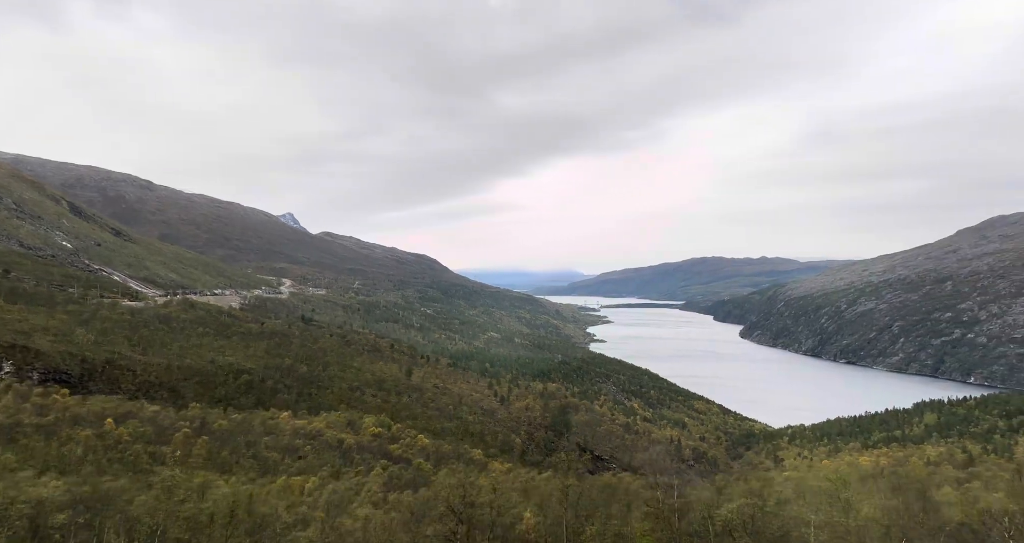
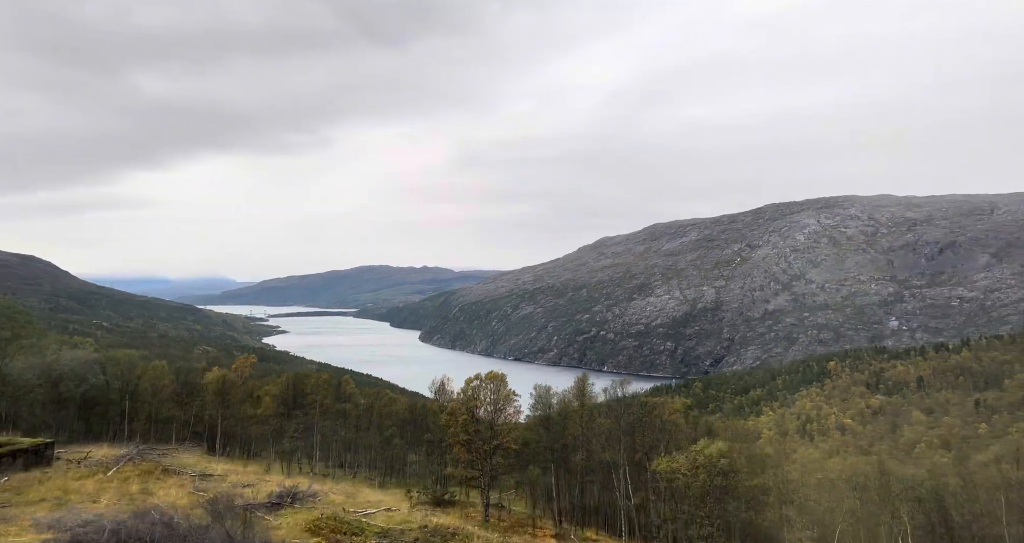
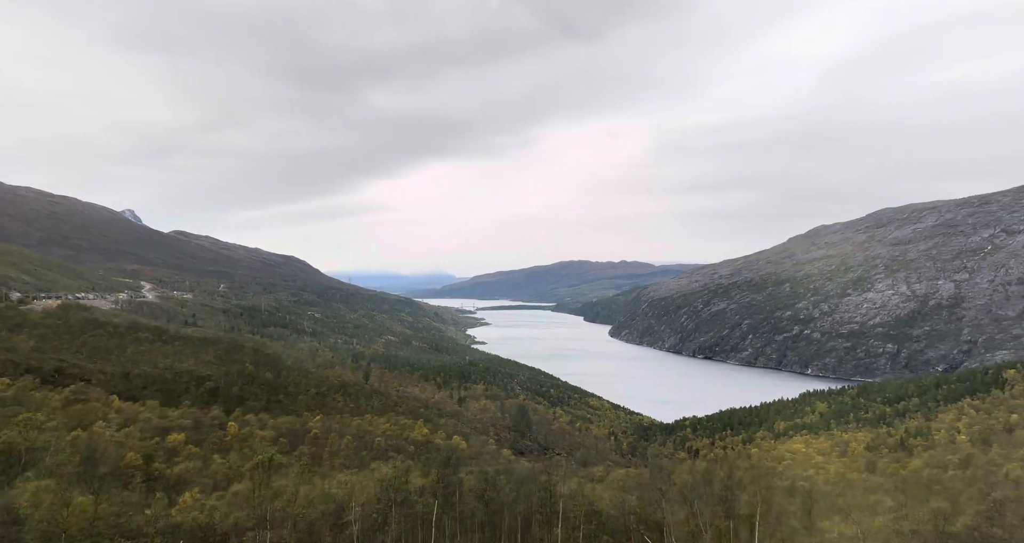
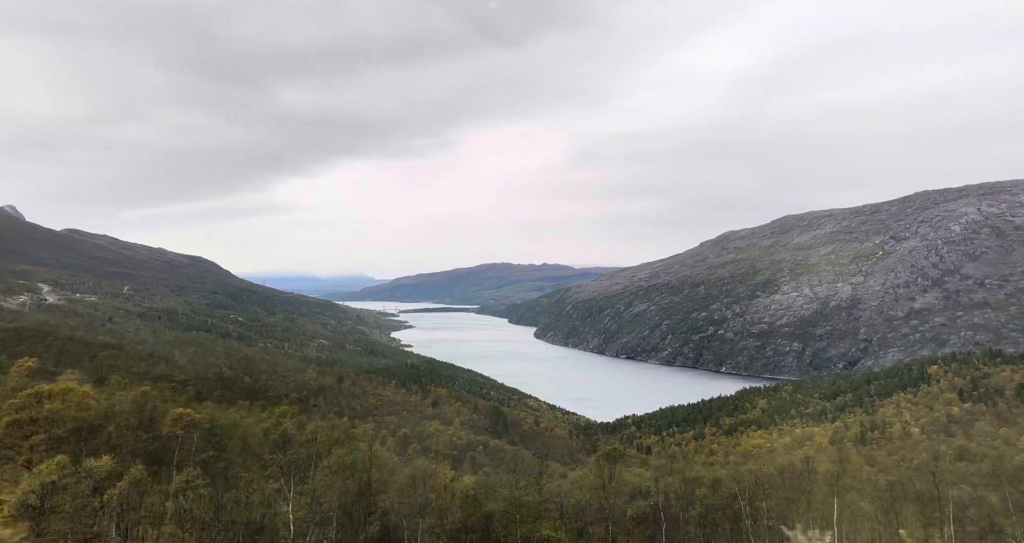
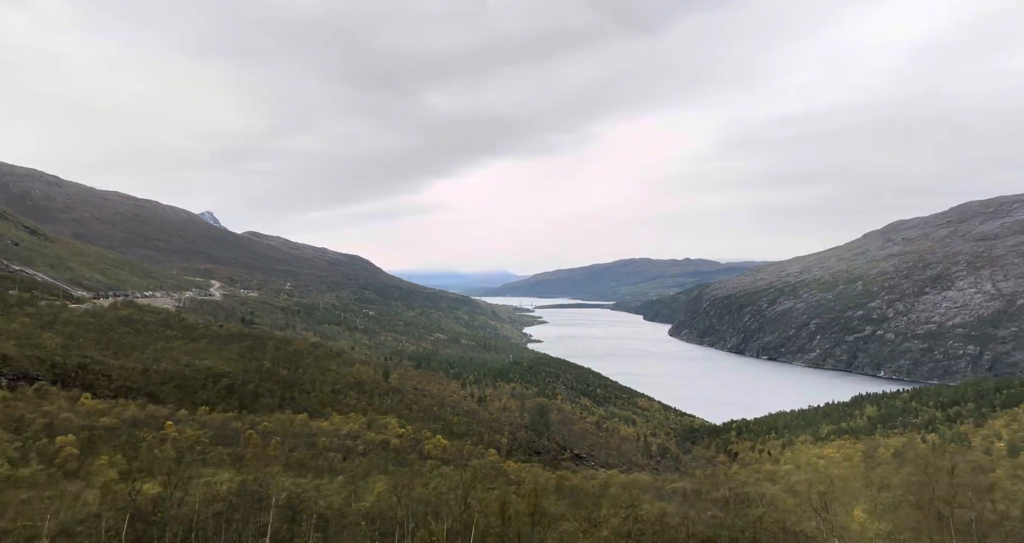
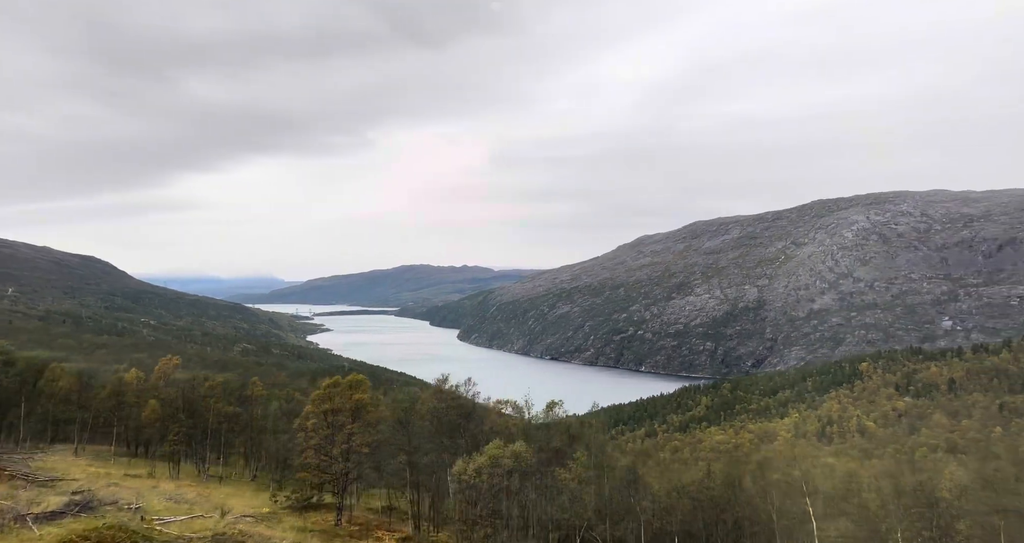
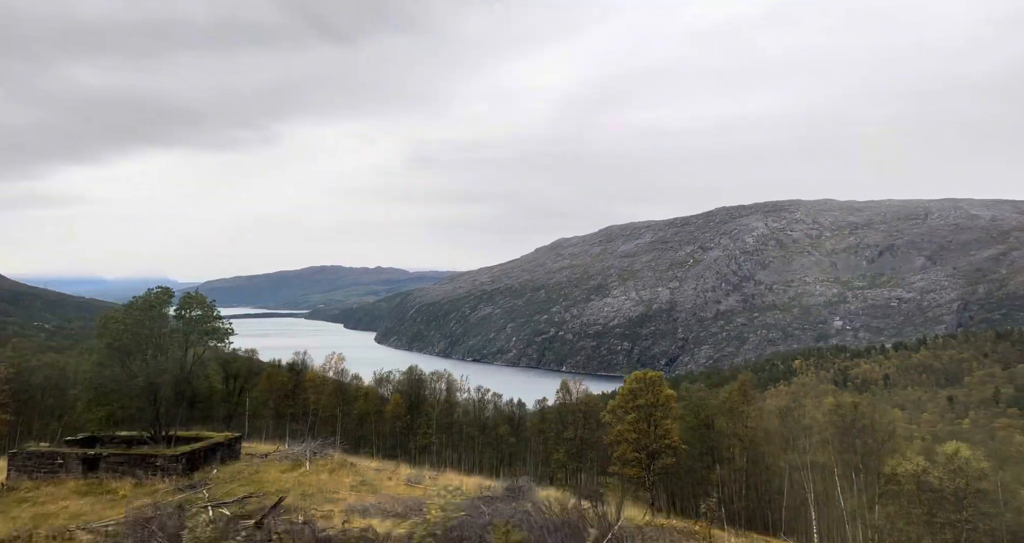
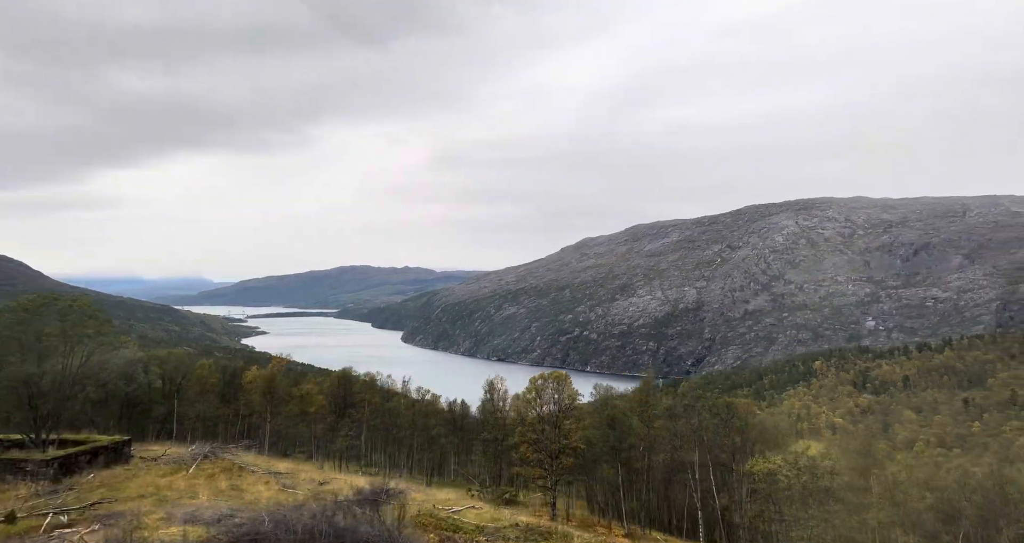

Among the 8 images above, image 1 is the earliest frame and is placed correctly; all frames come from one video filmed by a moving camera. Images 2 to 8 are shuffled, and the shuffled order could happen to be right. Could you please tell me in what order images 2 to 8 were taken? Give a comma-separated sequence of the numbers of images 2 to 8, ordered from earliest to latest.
5, 3, 4, 6, 2, 8, 7
